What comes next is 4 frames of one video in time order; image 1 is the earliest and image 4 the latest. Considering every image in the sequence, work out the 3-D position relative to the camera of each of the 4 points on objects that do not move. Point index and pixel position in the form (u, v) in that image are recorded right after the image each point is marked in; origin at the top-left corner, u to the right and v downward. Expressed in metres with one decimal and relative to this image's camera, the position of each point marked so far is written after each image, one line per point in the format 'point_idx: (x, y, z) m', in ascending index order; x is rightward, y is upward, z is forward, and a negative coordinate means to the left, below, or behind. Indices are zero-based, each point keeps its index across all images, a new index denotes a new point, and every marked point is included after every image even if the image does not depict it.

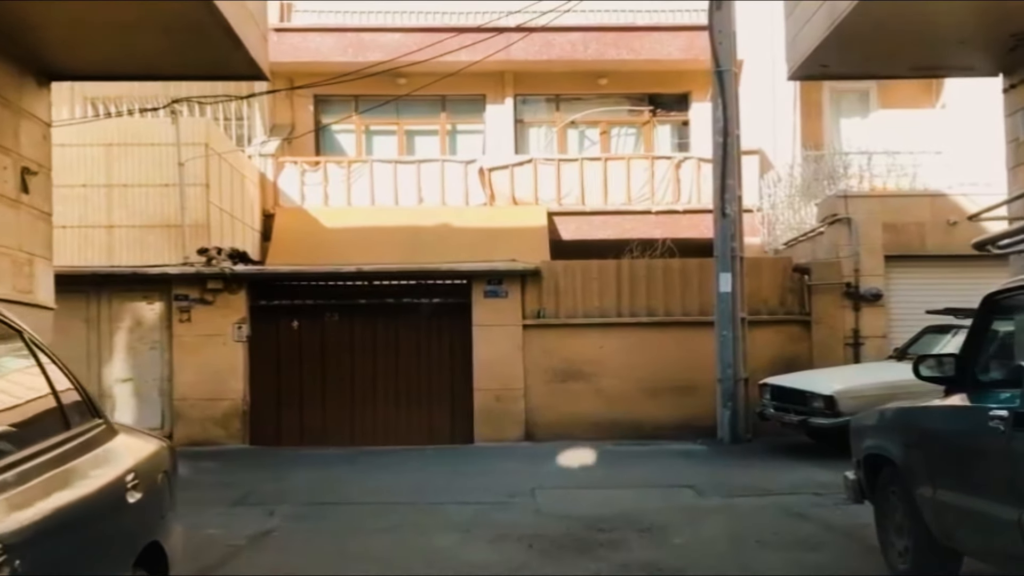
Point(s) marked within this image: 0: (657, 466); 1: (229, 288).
0: (+1.0, -1.2, +10.6) m
1: (-2.3, 0.0, +12.9) m
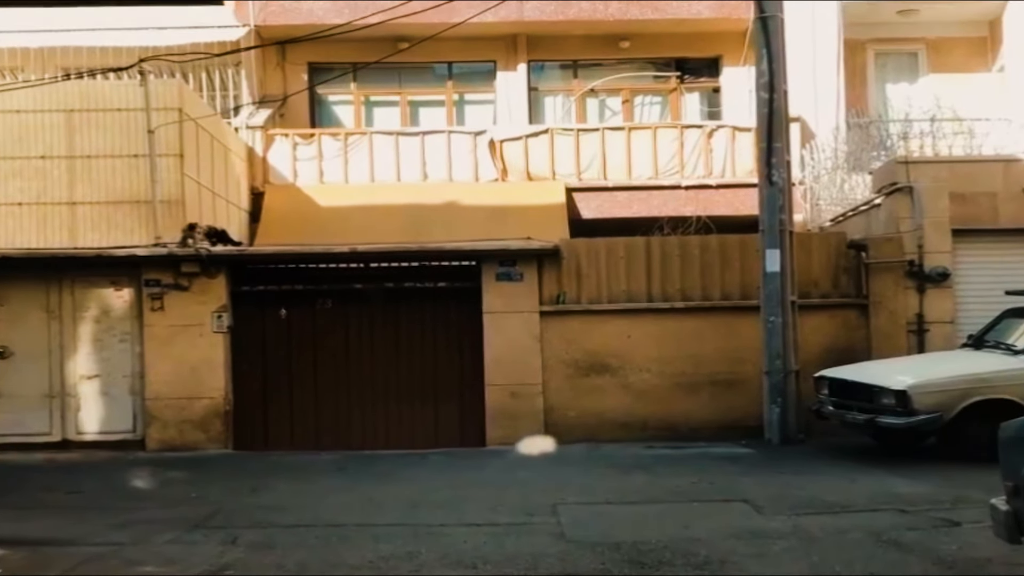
0: (+1.1, -1.1, +9.0) m
1: (-2.2, +0.1, +11.4) m
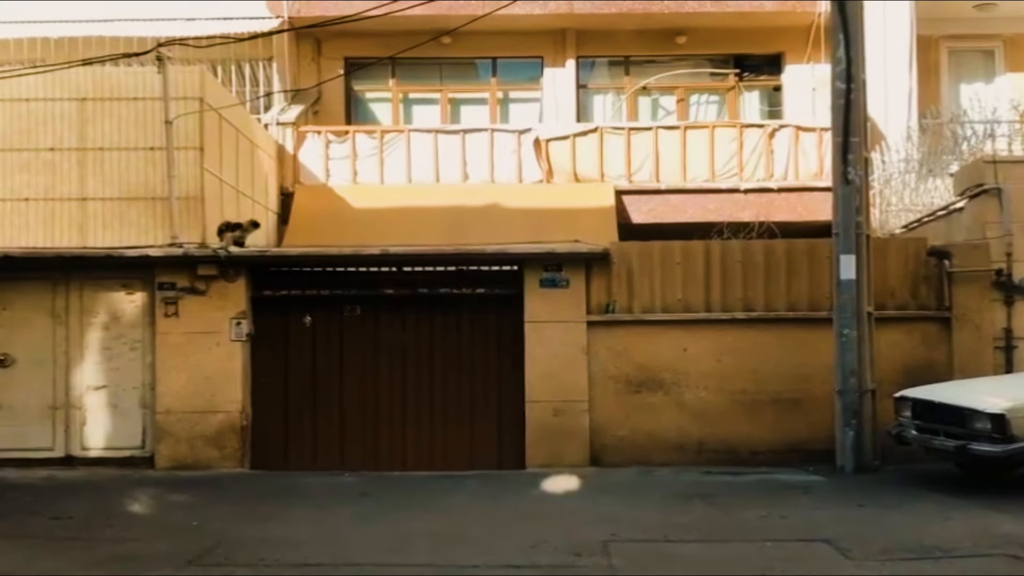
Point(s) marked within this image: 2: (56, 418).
0: (+1.3, -1.1, +8.0) m
1: (-1.9, +0.1, +10.4) m
2: (-3.0, -0.9, +10.5) m
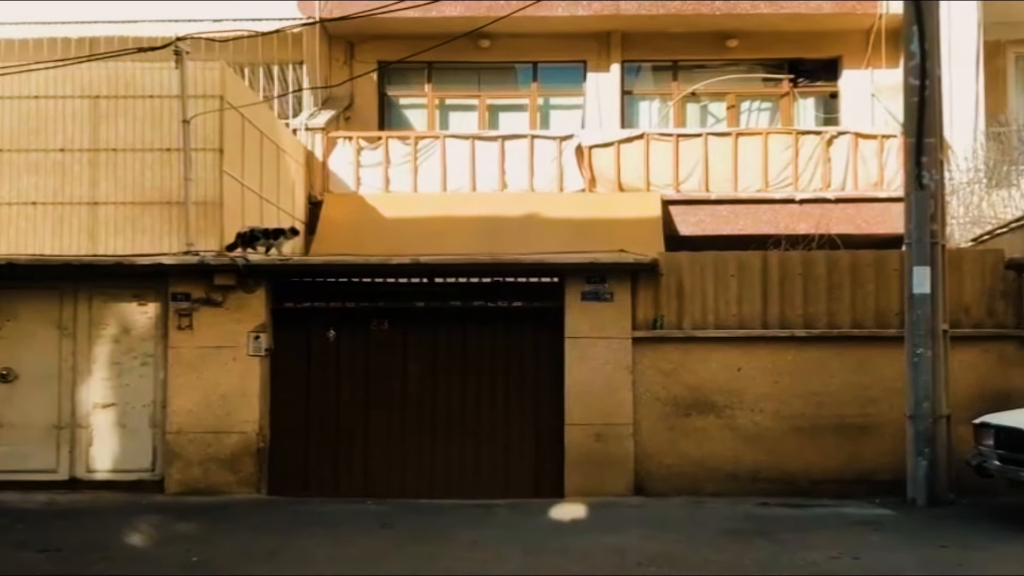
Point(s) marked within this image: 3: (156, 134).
0: (+1.5, -1.2, +7.1) m
1: (-1.6, 0.0, +9.6) m
2: (-2.8, -0.9, +9.7) m
3: (-2.3, +1.0, +10.1) m
